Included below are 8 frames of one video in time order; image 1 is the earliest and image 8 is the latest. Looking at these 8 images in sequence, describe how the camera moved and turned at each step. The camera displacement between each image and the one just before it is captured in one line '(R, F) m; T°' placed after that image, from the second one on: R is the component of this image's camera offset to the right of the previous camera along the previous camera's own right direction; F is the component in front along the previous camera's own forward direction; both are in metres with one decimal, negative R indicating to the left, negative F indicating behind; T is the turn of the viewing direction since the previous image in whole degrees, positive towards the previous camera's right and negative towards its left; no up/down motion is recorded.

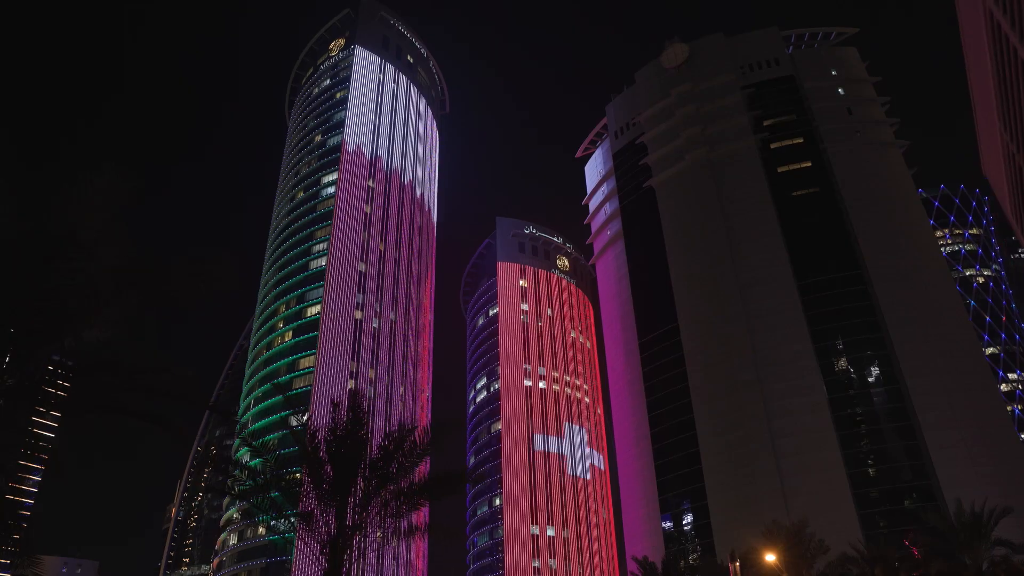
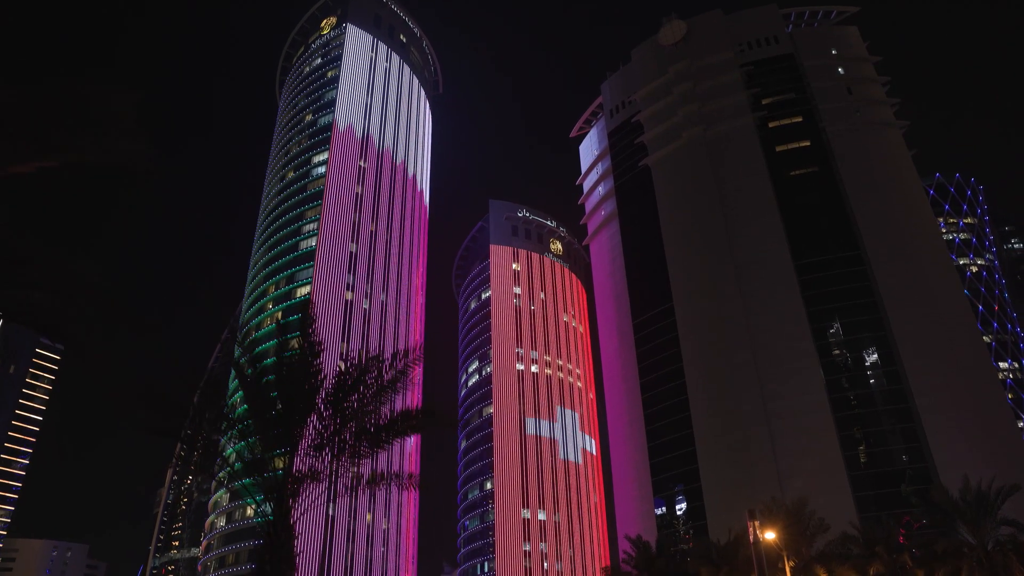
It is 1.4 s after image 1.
(+0.1, +1.6) m; 0°
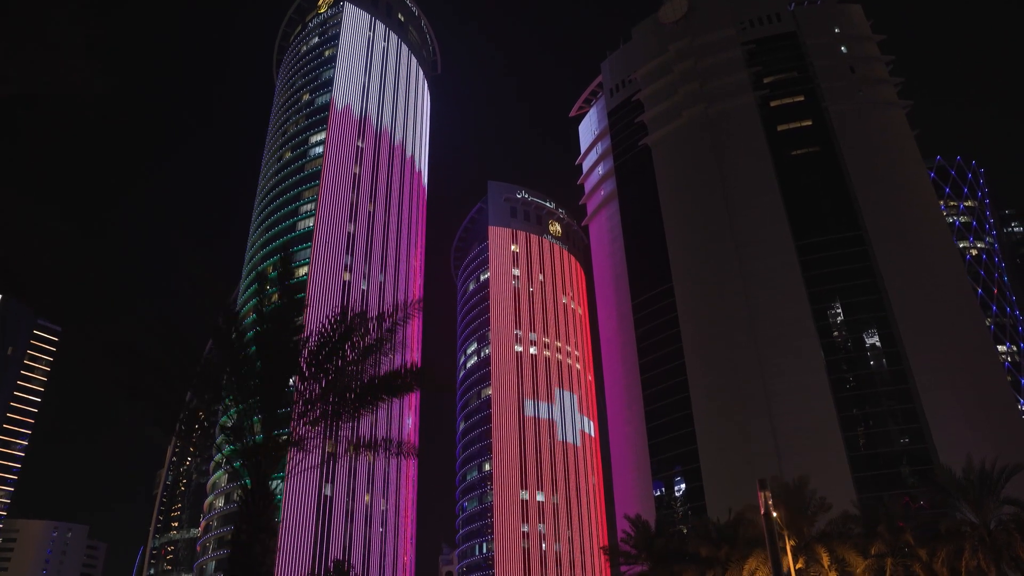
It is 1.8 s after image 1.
(0.0, +0.6) m; 0°
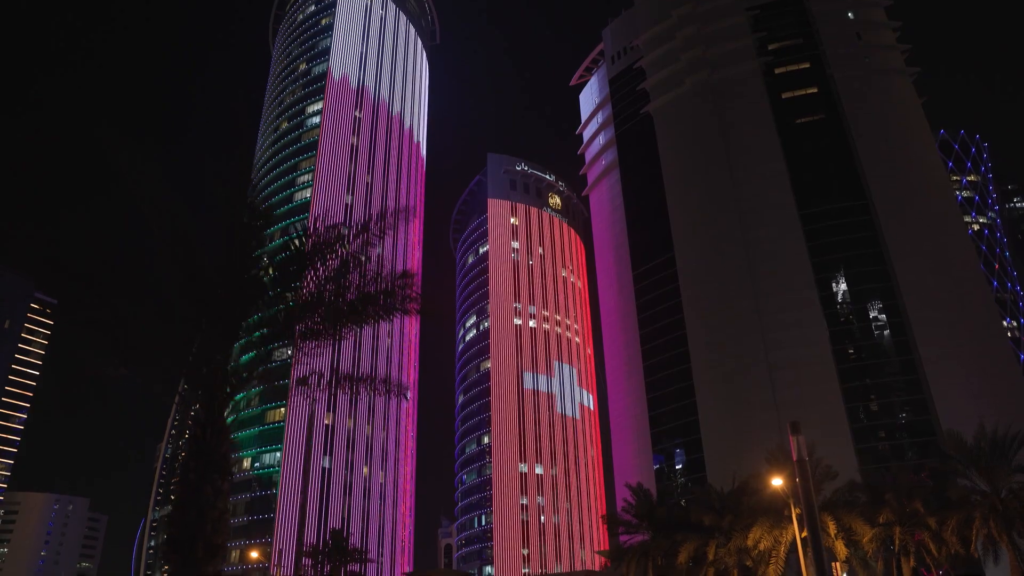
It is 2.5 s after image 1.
(0.0, +1.2) m; 0°
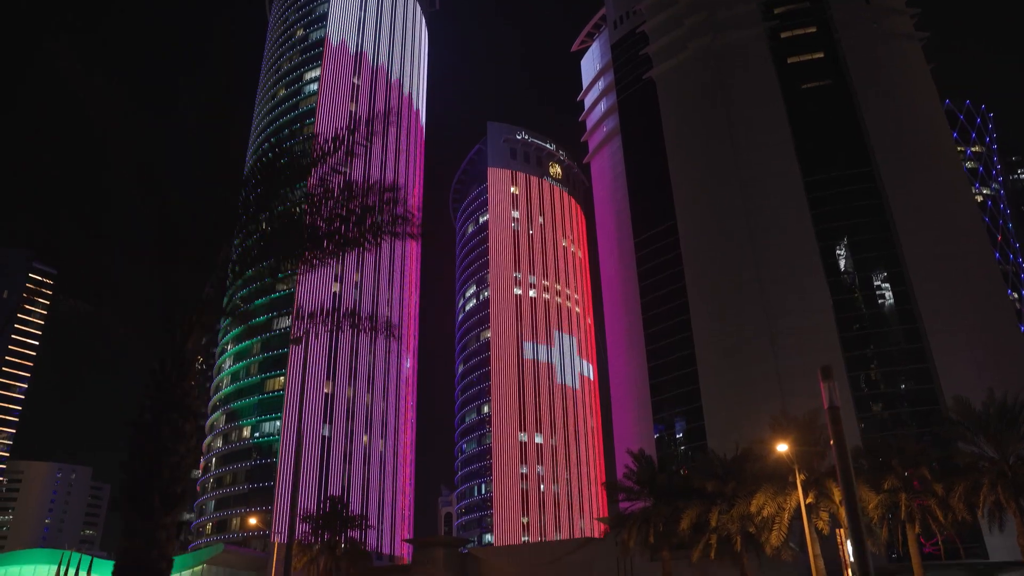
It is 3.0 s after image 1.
(0.0, +0.8) m; 0°
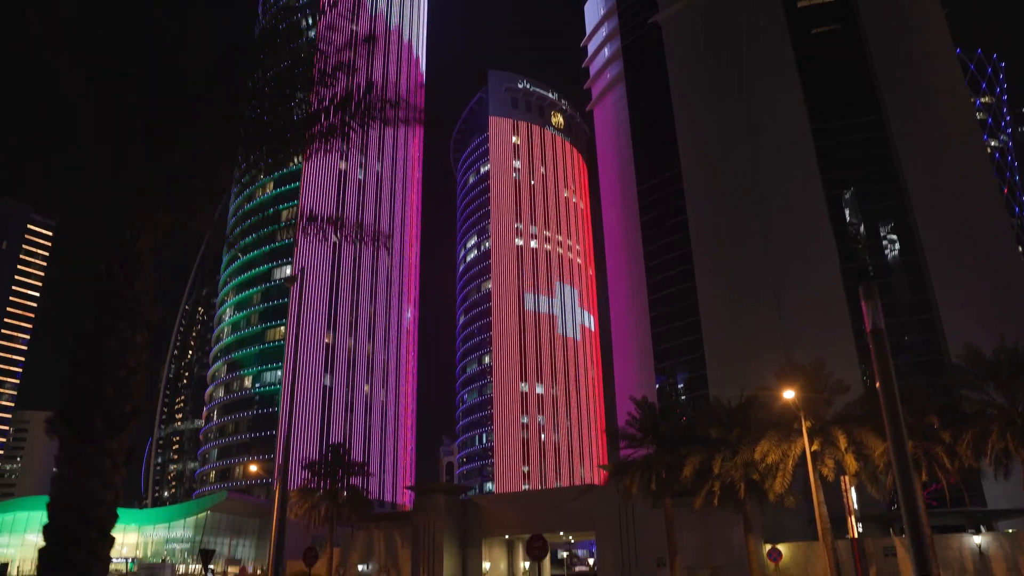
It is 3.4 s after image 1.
(0.0, +0.8) m; 0°
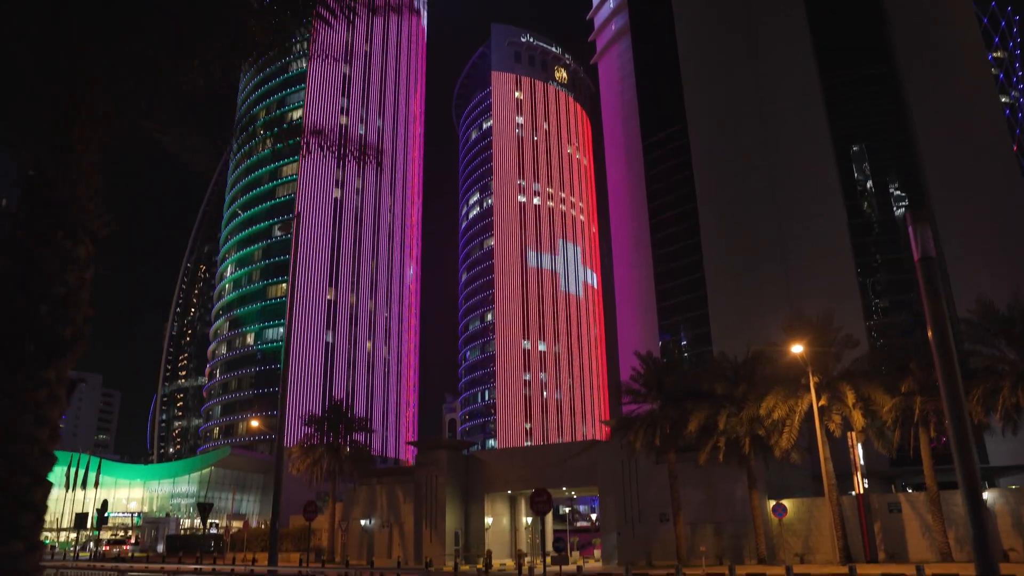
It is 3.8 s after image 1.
(0.0, +0.7) m; 0°
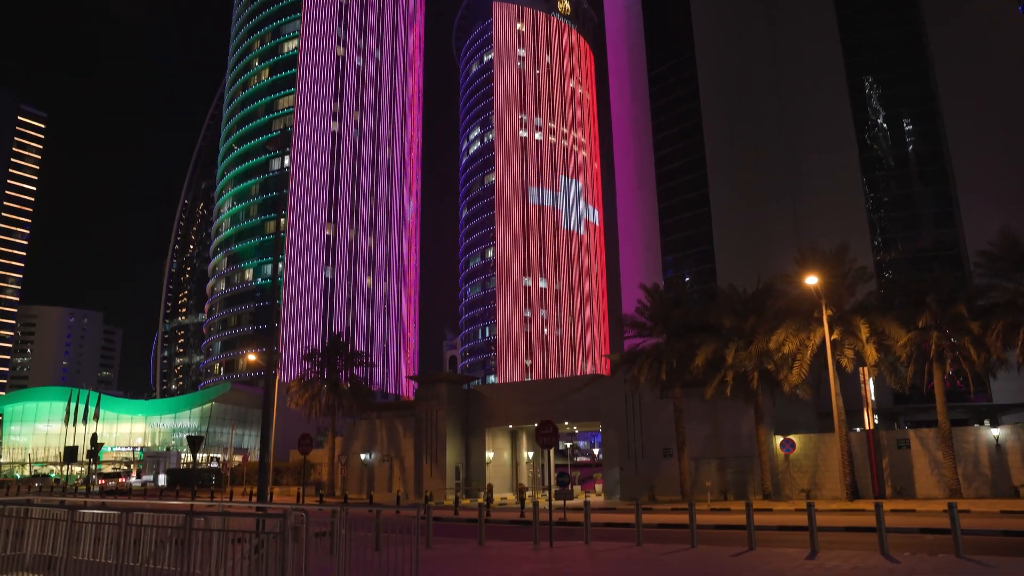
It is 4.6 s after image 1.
(-0.1, +1.3) m; 0°
